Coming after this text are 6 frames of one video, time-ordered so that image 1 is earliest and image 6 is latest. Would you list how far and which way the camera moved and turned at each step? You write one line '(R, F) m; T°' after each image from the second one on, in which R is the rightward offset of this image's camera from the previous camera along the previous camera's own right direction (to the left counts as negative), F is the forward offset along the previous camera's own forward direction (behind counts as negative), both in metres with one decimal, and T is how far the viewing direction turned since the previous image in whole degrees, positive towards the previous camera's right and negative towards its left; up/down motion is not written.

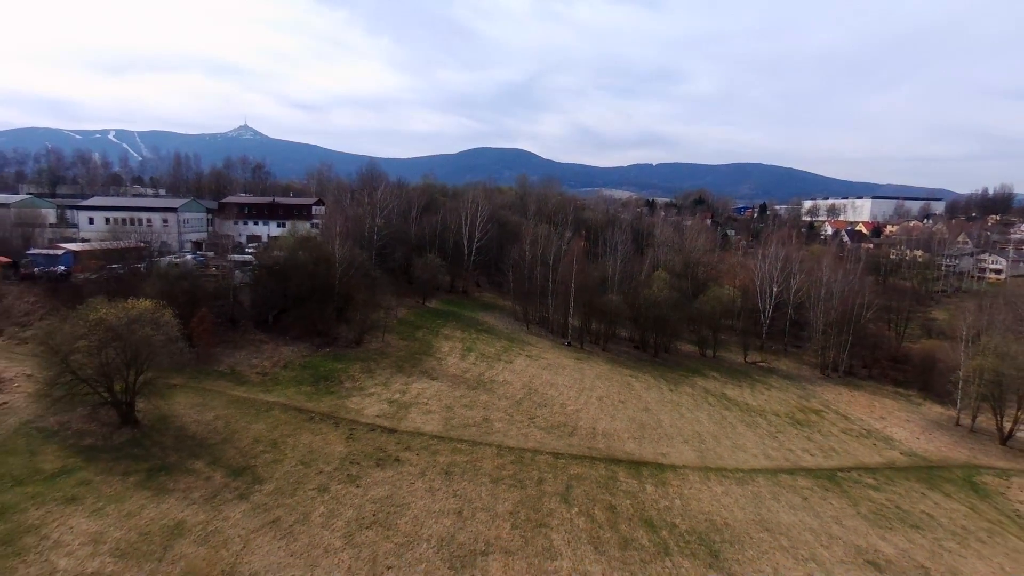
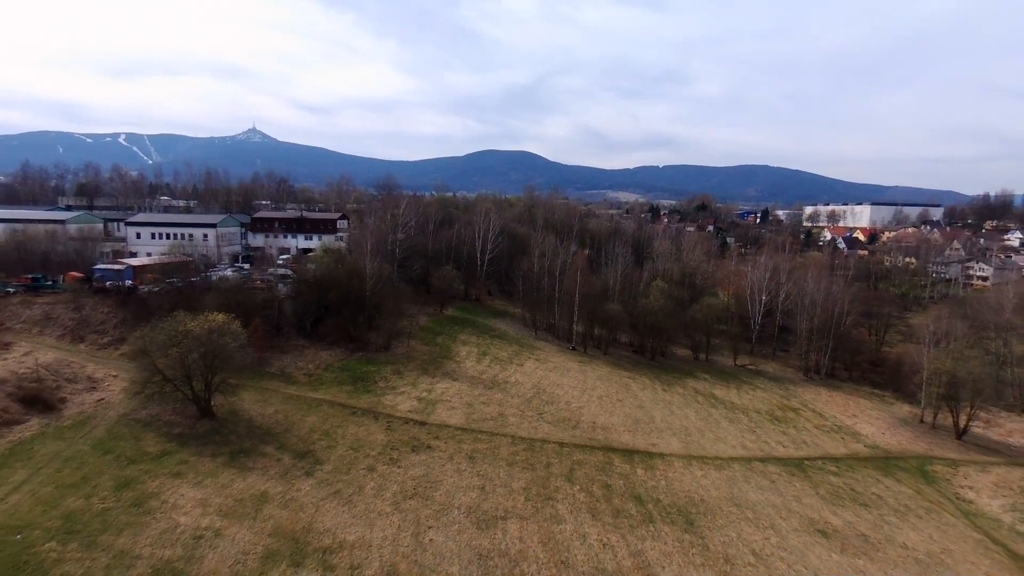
(-0.2, -3.4) m; -1°
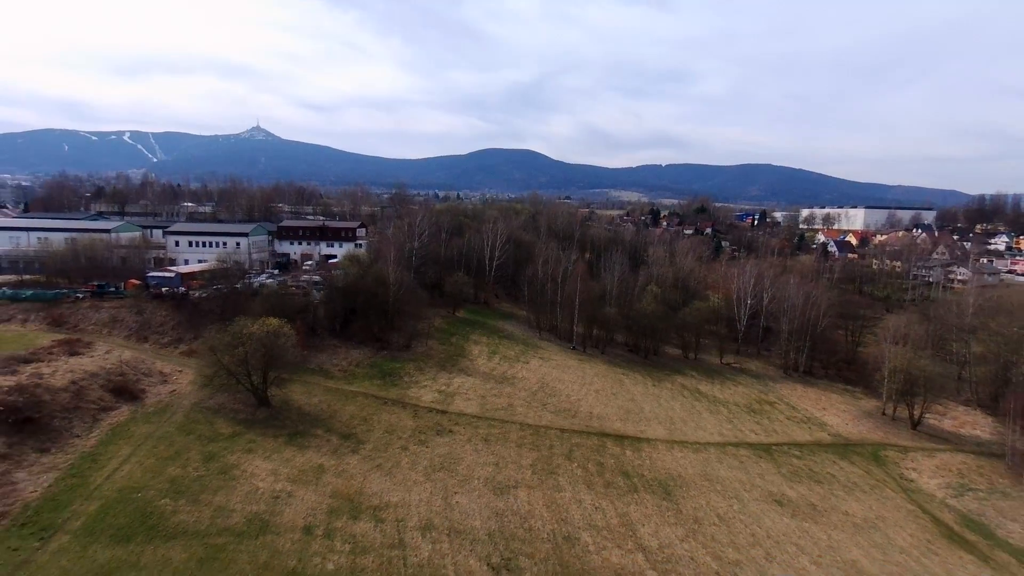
(-0.2, -3.8) m; 0°
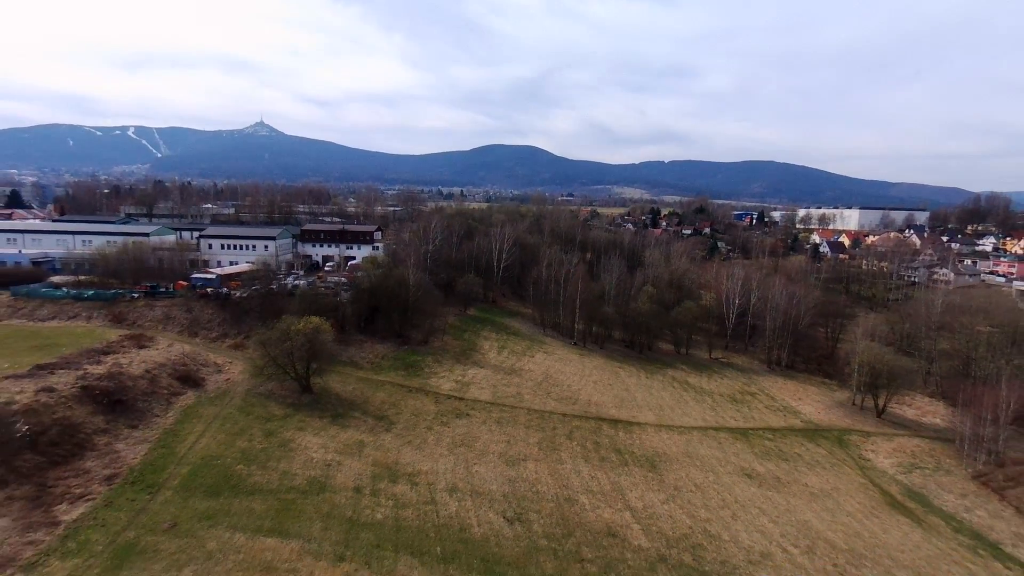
(-0.3, -3.8) m; 0°
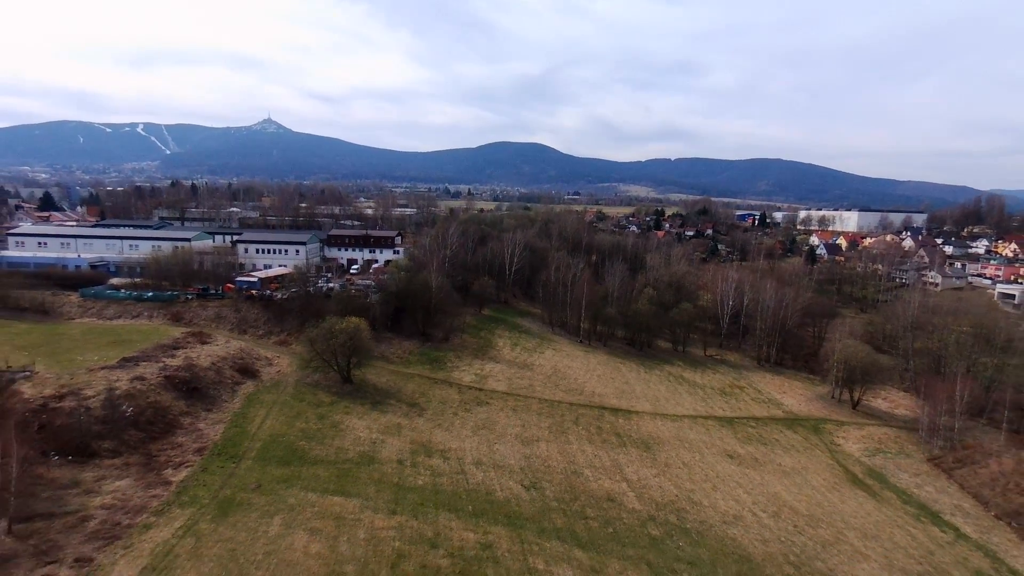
(-0.4, -4.2) m; -1°
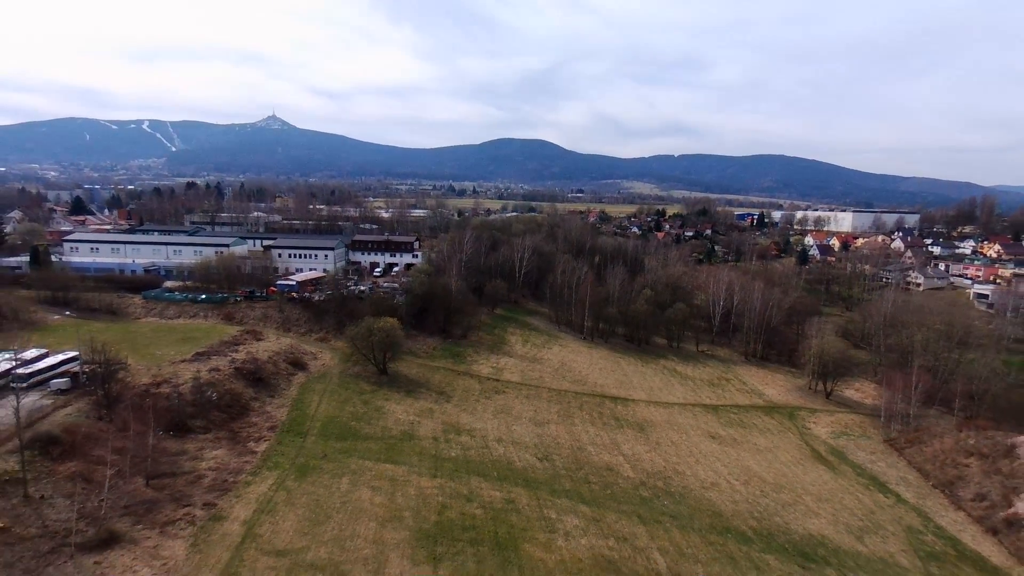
(-0.6, -5.1) m; 0°
